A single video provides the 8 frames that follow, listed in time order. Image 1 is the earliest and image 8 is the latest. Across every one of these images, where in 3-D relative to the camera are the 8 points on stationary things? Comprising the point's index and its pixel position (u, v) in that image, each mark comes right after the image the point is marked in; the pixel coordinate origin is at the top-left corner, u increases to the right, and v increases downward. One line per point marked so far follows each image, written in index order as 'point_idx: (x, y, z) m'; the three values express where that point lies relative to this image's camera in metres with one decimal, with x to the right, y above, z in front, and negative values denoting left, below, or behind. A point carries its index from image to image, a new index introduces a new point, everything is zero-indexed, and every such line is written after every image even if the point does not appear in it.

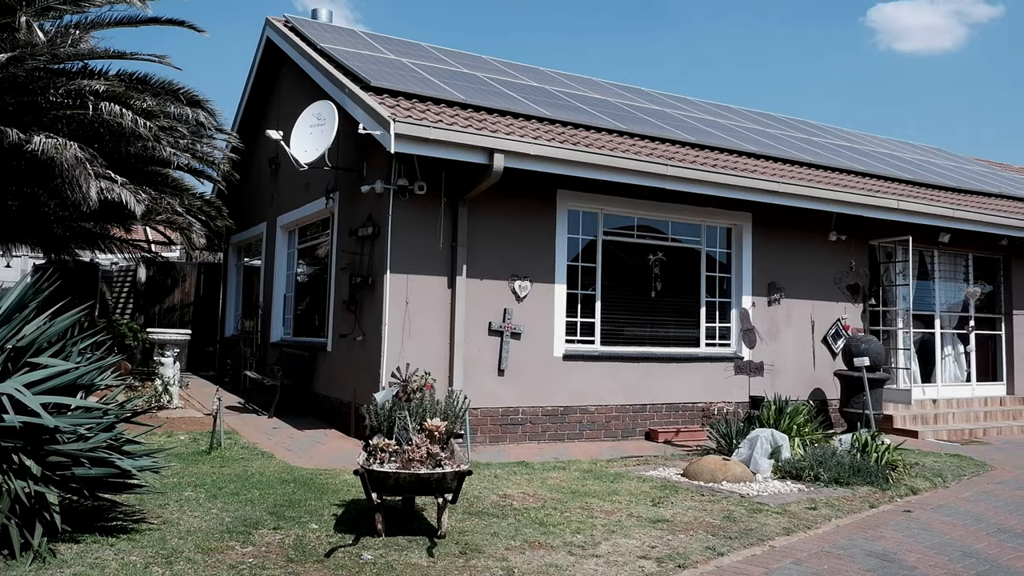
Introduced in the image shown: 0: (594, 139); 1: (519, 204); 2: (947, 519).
0: (+1.1, +2.0, +8.8) m
1: (+0.1, +1.1, +8.8) m
2: (+4.9, -2.6, +7.3) m
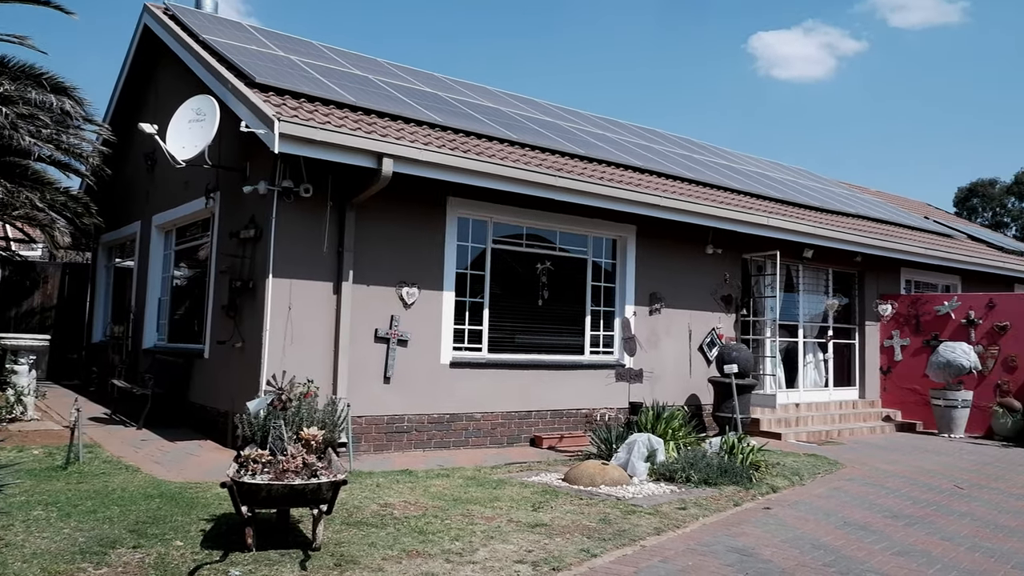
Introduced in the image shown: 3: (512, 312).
0: (-0.4, +1.9, +8.9) m
1: (-1.4, +1.0, +8.8) m
2: (+3.5, -2.7, +7.9) m
3: (0.0, -0.4, +9.4) m
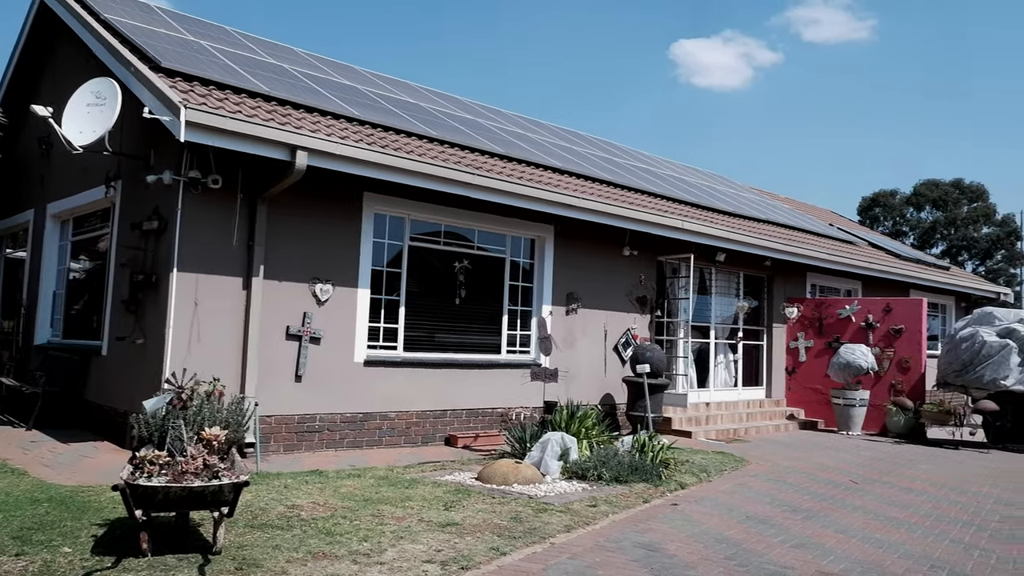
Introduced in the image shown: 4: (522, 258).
0: (-1.4, +1.9, +8.8) m
1: (-2.5, +1.1, +8.6) m
2: (+2.5, -2.7, +8.1) m
3: (-1.2, -0.3, +9.3) m
4: (+0.1, +0.5, +10.0) m
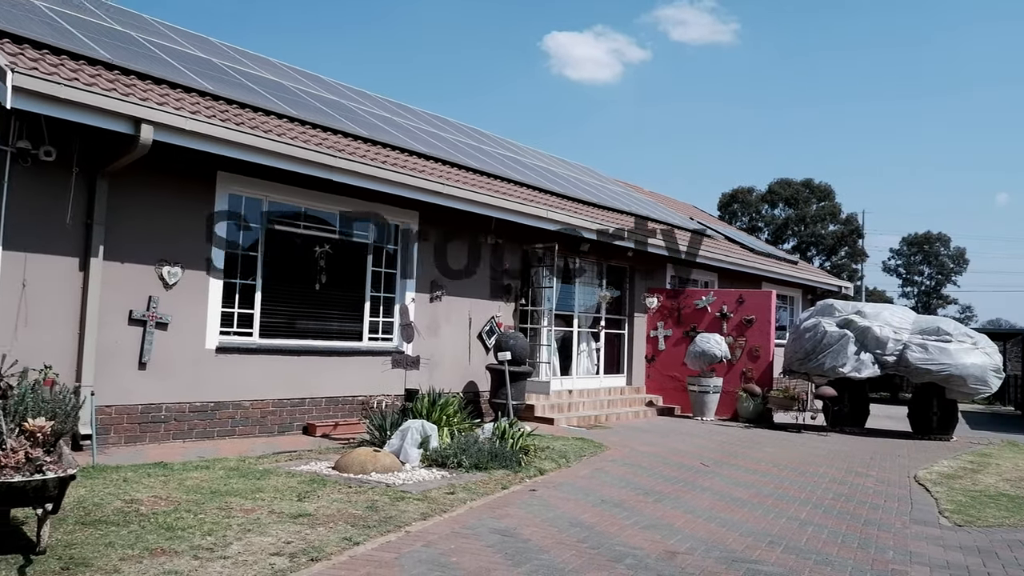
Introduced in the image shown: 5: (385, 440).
0: (-3.2, +2.1, +8.4) m
1: (-4.2, +1.3, +8.1) m
2: (+0.7, -2.6, +8.2) m
3: (-3.0, -0.1, +9.0) m
4: (-1.9, +0.7, +9.8) m
5: (-1.7, -2.0, +8.8) m
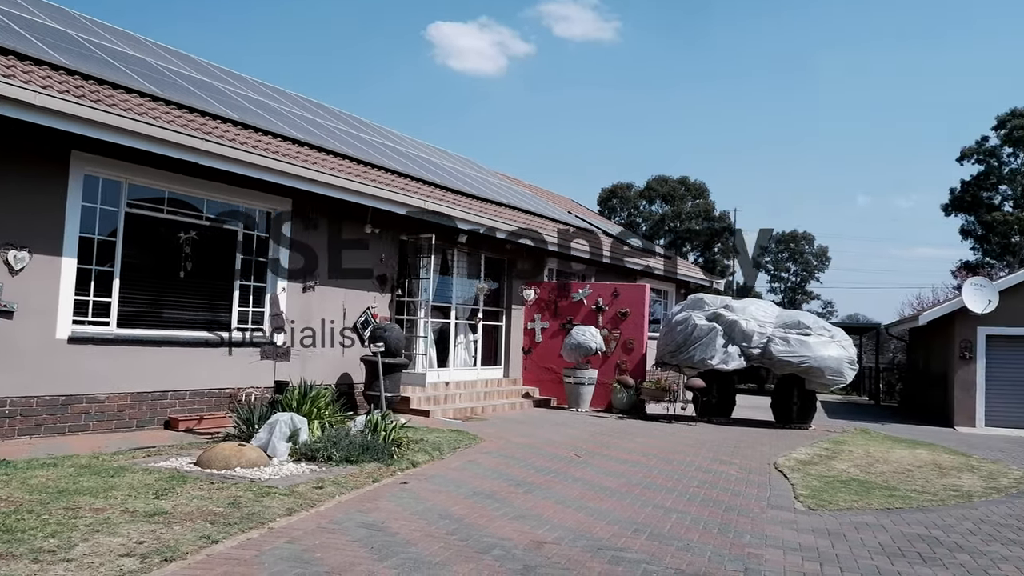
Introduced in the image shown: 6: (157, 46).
0: (-4.7, +2.3, +8.0) m
1: (-5.7, +1.4, +7.6) m
2: (-0.9, -2.5, +8.2) m
3: (-4.7, 0.0, +8.6) m
4: (-3.6, +0.8, +9.5) m
5: (-3.3, -1.9, +8.5) m
6: (-6.0, +4.1, +11.1) m
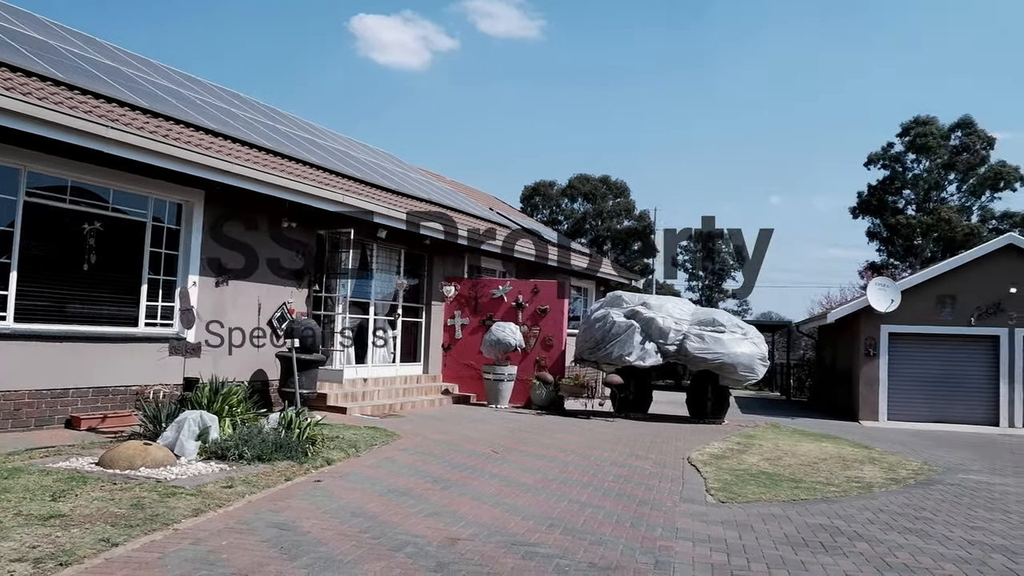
0: (-5.7, +2.3, +7.6) m
1: (-6.7, +1.5, +7.2) m
2: (-2.0, -2.4, +8.1) m
3: (-5.7, +0.1, +8.2) m
4: (-4.7, +0.9, +9.2) m
5: (-4.4, -1.8, +8.3) m
6: (-7.2, +4.2, +10.6) m
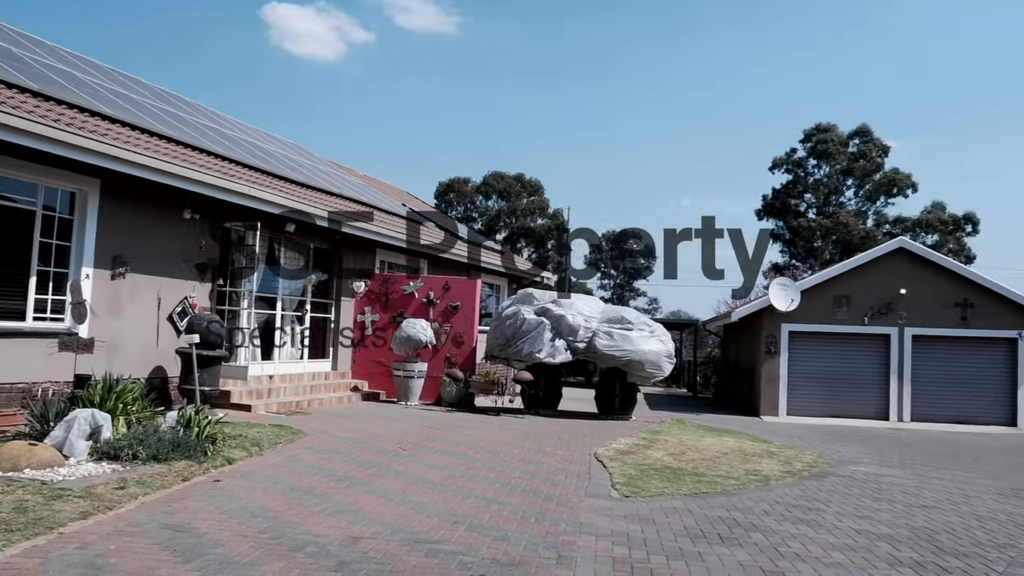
0: (-6.8, +2.4, +7.2) m
1: (-7.8, +1.6, +6.7) m
2: (-3.1, -2.4, +7.9) m
3: (-6.9, +0.2, +7.8) m
4: (-5.9, +1.0, +8.9) m
5: (-5.6, -1.7, +7.9) m
6: (-8.5, +4.3, +10.0) m
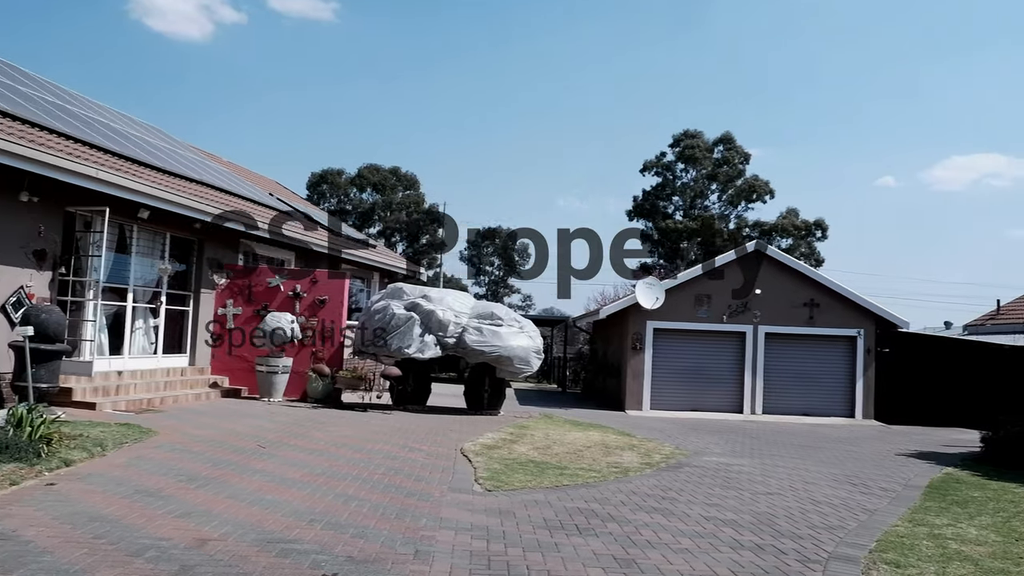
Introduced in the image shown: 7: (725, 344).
0: (-8.3, +2.6, +6.2) m
1: (-9.2, +1.8, +5.6) m
2: (-4.8, -2.3, +7.5) m
3: (-8.4, +0.3, +6.9) m
4: (-7.6, +1.1, +8.0) m
5: (-7.2, -1.6, +7.2) m
6: (-10.2, +4.5, +8.8) m
7: (+6.1, -1.5, +18.6) m
